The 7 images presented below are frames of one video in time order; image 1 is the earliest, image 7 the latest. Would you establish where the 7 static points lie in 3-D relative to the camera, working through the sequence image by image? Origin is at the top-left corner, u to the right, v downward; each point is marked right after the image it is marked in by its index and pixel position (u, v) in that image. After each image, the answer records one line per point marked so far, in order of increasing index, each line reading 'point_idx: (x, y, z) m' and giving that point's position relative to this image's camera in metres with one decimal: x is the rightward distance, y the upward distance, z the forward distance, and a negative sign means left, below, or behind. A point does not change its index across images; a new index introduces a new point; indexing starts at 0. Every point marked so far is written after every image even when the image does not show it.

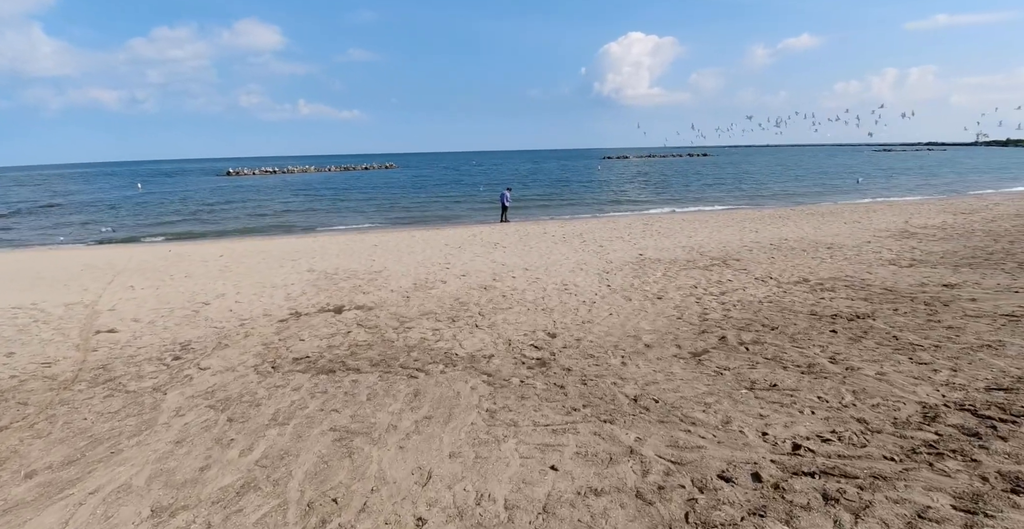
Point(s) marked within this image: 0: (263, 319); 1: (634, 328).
0: (-4.1, -0.9, +7.4) m
1: (+1.7, -0.9, +6.1) m
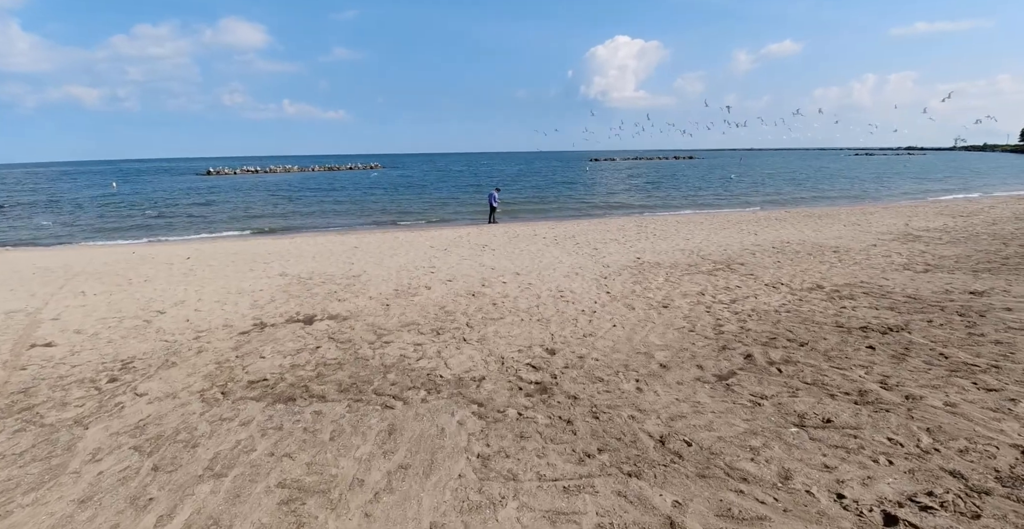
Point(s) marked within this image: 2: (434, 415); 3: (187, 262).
0: (-4.2, -1.0, +6.5) m
1: (+1.6, -1.0, +5.4) m
2: (-0.6, -1.2, +3.7) m
3: (-8.4, 0.0, +11.5) m
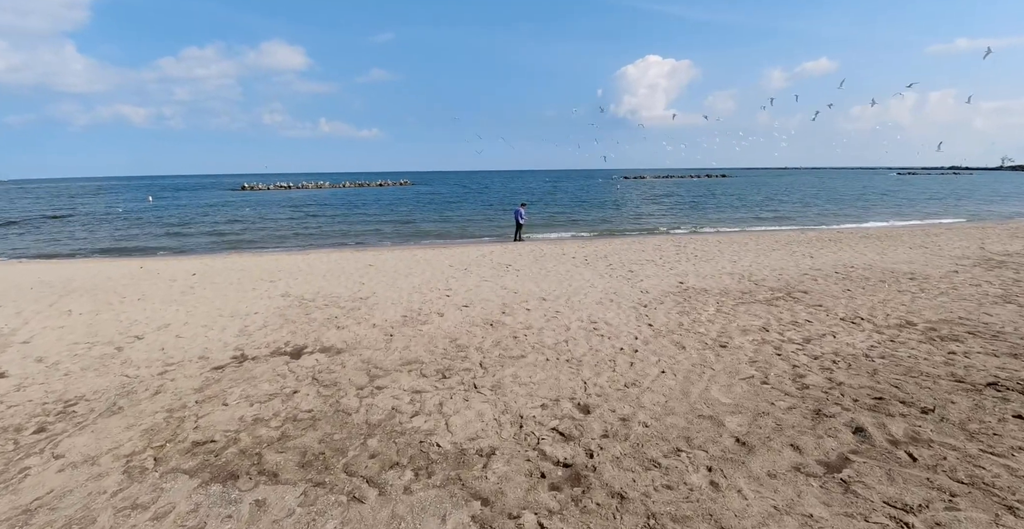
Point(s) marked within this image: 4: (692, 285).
0: (-3.9, -1.2, +5.6) m
1: (+1.8, -1.3, +4.1) m
2: (-0.5, -1.5, +2.6) m
3: (-7.8, -0.4, +10.9) m
4: (+3.6, -0.4, +9.1) m
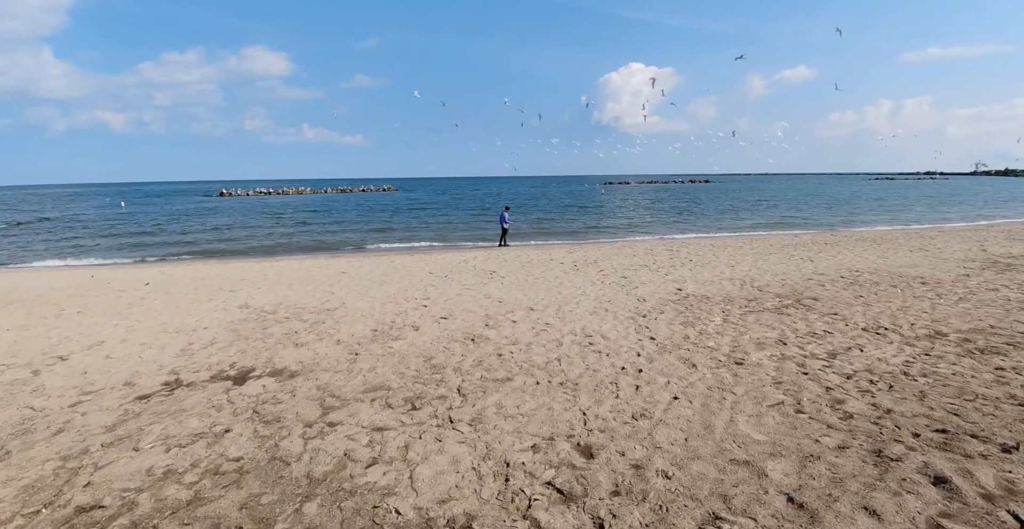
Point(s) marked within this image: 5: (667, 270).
0: (-4.1, -1.3, +4.6) m
1: (+1.7, -1.3, +3.4) m
2: (-0.6, -1.5, +1.7) m
3: (-8.1, -0.6, +9.8) m
4: (+3.4, -0.5, +8.4) m
5: (+3.7, -0.1, +10.5) m
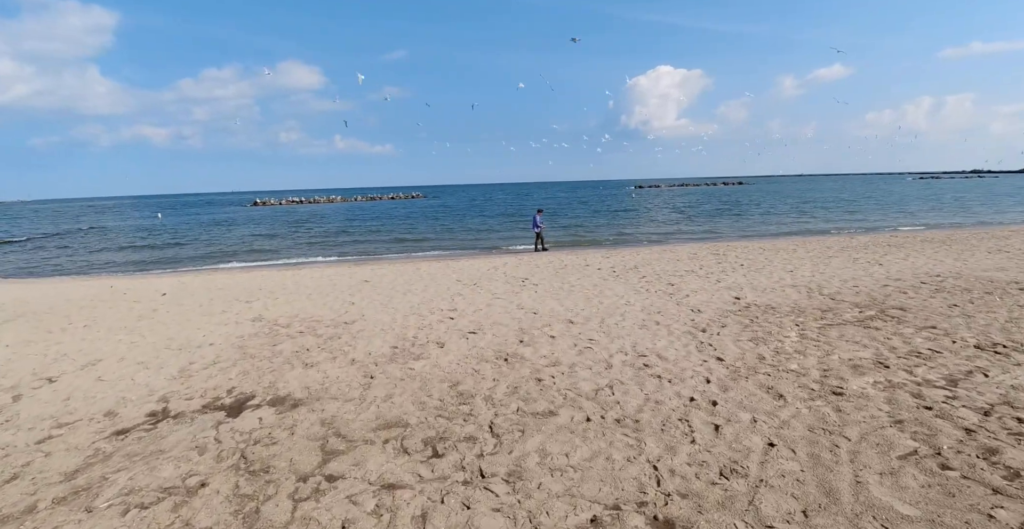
0: (-3.7, -1.4, +4.0) m
1: (+2.0, -1.3, +2.4) m
2: (-0.4, -1.5, +0.9) m
3: (-7.4, -0.8, +9.4) m
4: (+3.9, -0.6, +7.3) m
5: (+4.3, -0.2, +9.5) m
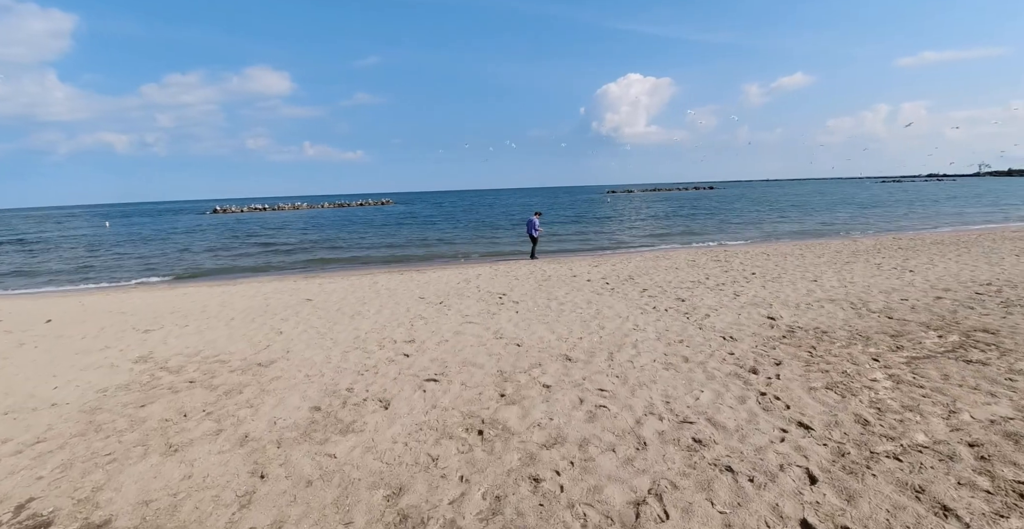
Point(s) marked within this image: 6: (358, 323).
0: (-3.8, -1.6, +2.0) m
1: (+2.0, -1.4, +0.8) m
2: (-0.3, -1.6, -0.9) m
3: (-7.8, -1.1, +7.2) m
4: (+3.6, -0.8, +5.8) m
5: (+3.9, -0.4, +7.9) m
6: (-2.3, -0.9, +6.6) m
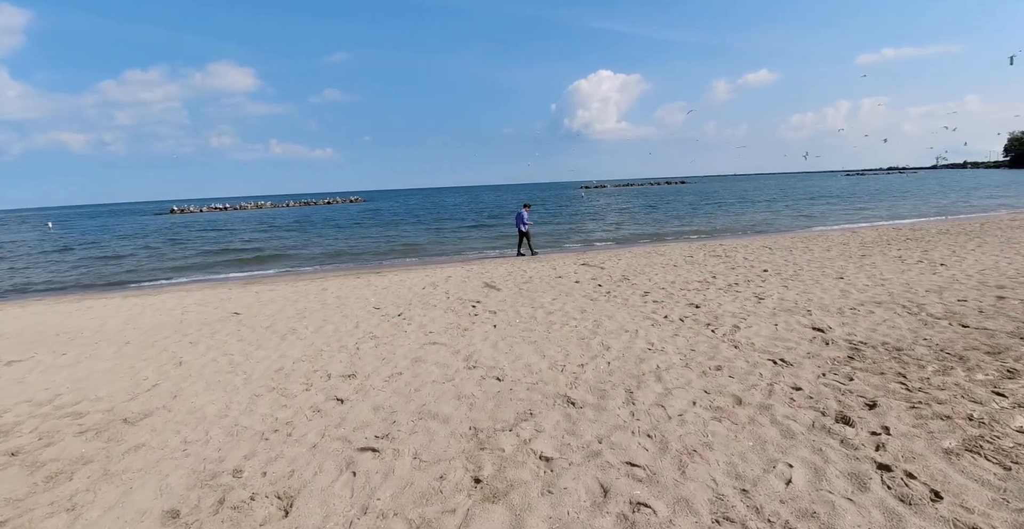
0: (-3.8, -1.8, +0.4) m
1: (+2.0, -1.5, -0.6) m
2: (-0.2, -1.7, -2.3) m
3: (-8.1, -1.3, +5.4) m
4: (+3.4, -0.7, +4.5) m
5: (+3.6, -0.4, +6.7) m
6: (-2.5, -0.9, +5.1) m
